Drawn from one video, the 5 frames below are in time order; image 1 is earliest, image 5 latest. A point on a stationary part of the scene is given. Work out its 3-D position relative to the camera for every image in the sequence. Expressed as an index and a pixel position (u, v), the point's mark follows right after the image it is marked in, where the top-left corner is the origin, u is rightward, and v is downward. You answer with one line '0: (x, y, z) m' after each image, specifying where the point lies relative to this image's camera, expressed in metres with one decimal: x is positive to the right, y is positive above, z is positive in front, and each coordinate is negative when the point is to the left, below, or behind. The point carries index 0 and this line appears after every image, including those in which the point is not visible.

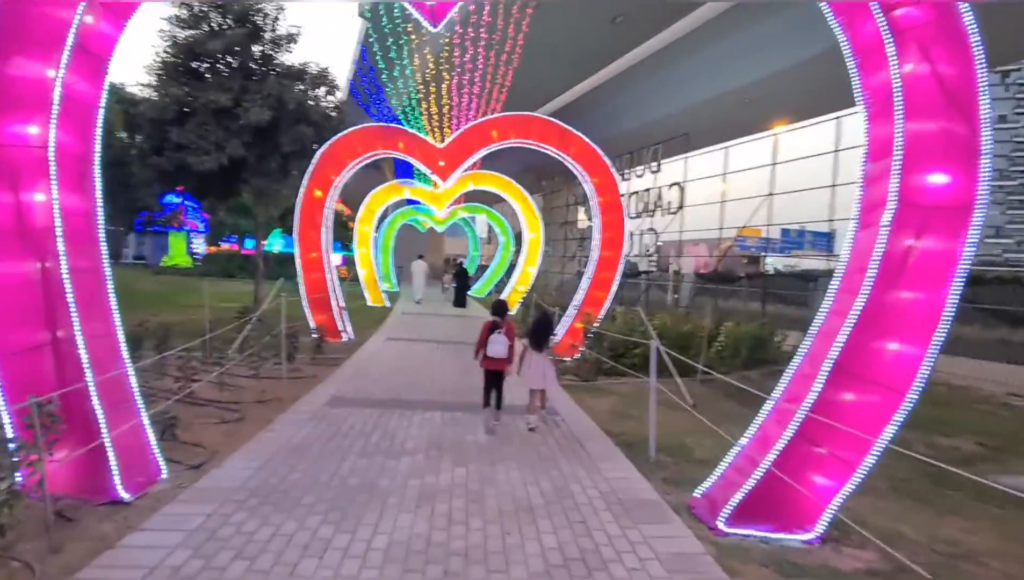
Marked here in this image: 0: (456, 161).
0: (-1.3, +2.9, +14.4) m
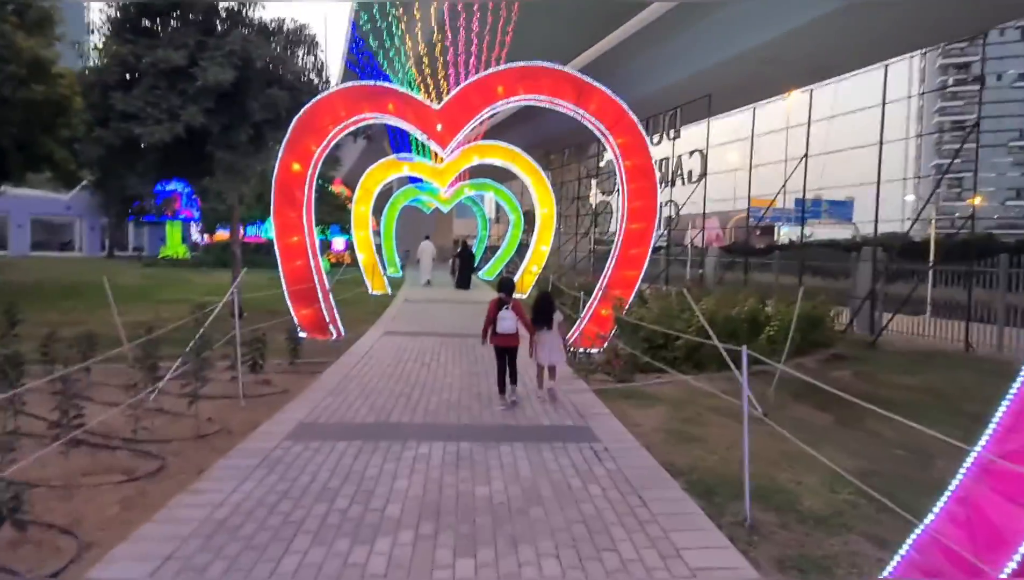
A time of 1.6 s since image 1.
0: (-1.1, +3.2, +12.3) m
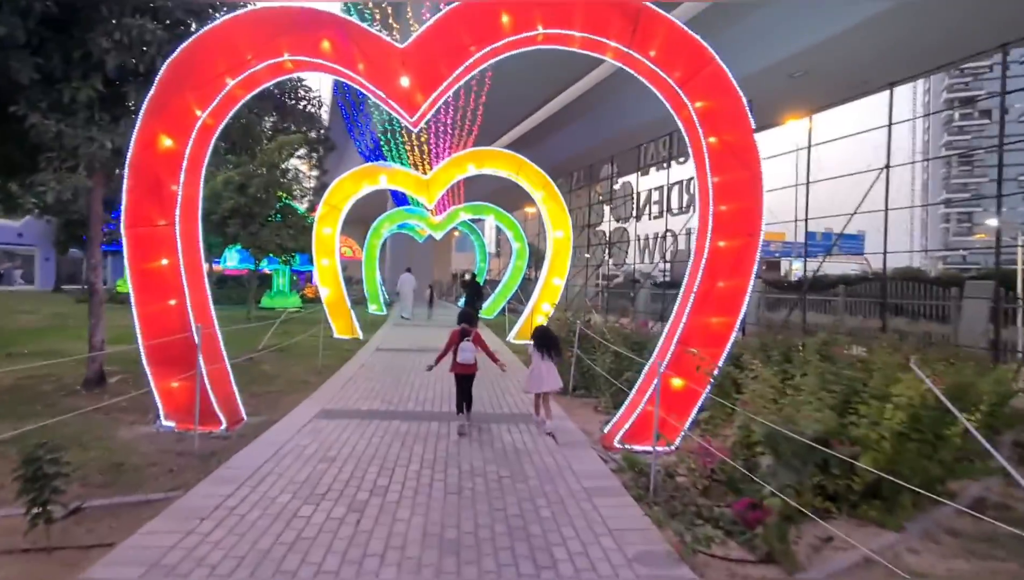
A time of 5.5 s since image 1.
0: (-0.9, +2.5, +7.5) m
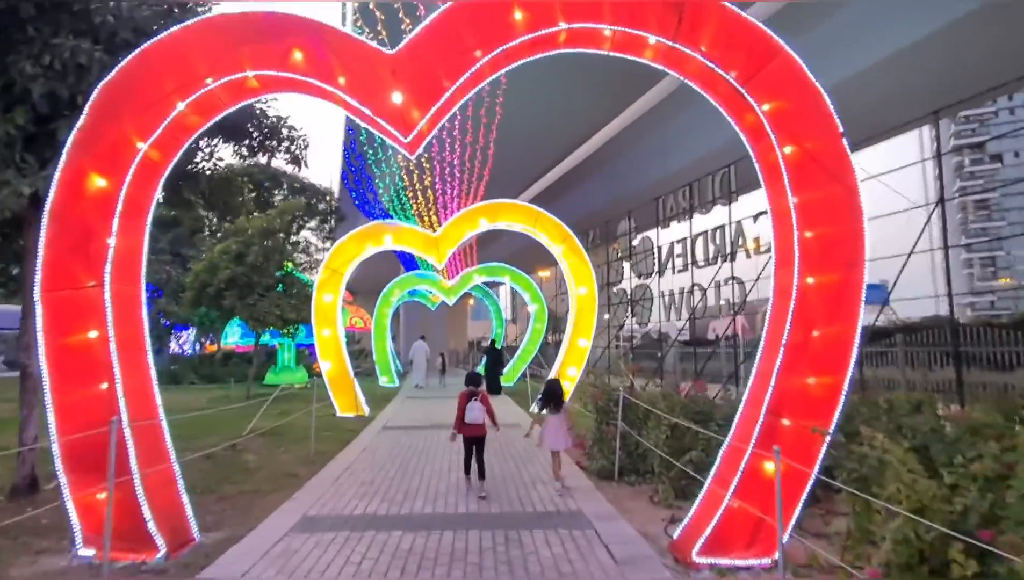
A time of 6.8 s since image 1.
0: (-0.7, +1.9, +6.0) m
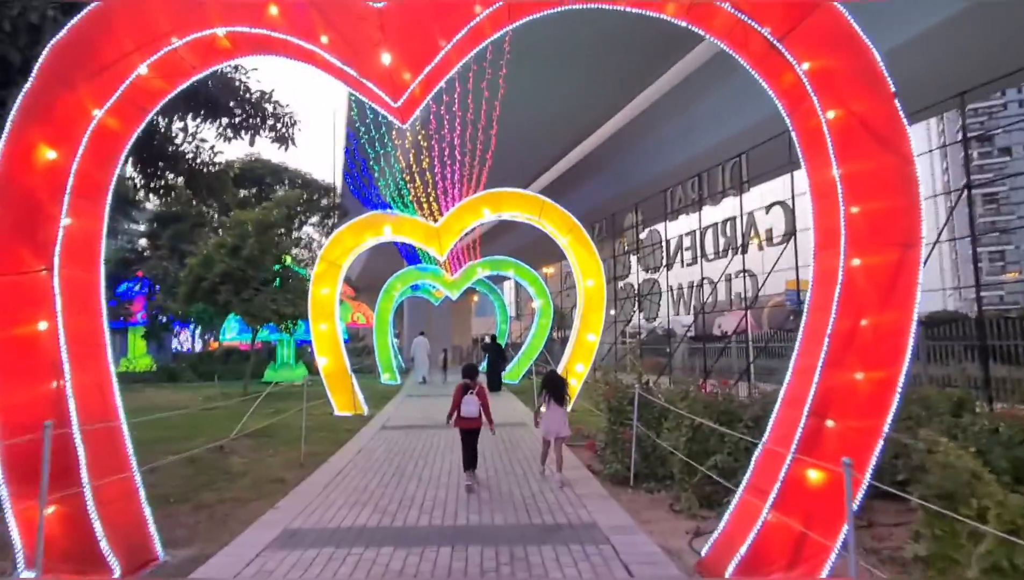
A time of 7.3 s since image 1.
0: (-0.7, +2.0, +5.3) m
